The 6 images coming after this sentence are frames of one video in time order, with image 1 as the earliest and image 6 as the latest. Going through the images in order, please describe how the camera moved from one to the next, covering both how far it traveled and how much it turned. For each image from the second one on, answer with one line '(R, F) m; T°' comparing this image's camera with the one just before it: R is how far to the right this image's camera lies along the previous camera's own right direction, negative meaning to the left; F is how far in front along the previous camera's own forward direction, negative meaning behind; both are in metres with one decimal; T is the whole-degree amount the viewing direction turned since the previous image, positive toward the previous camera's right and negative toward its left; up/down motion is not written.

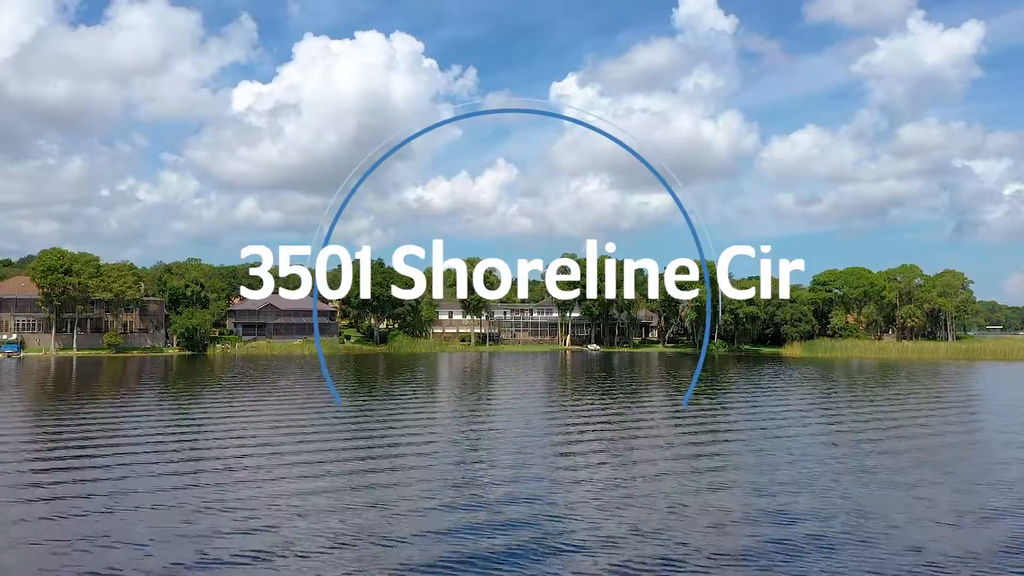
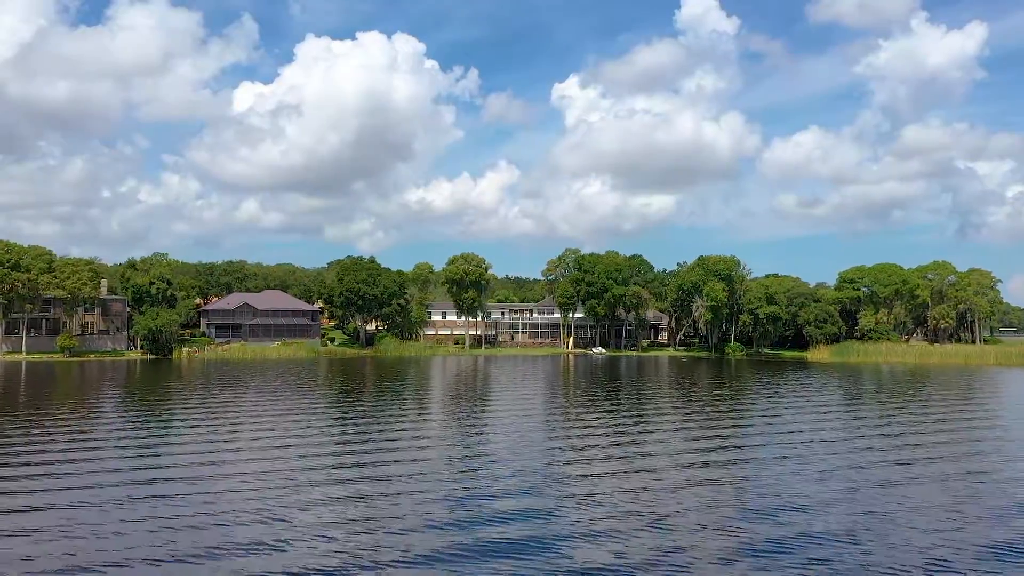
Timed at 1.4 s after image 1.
(+0.3, +6.0) m; 0°
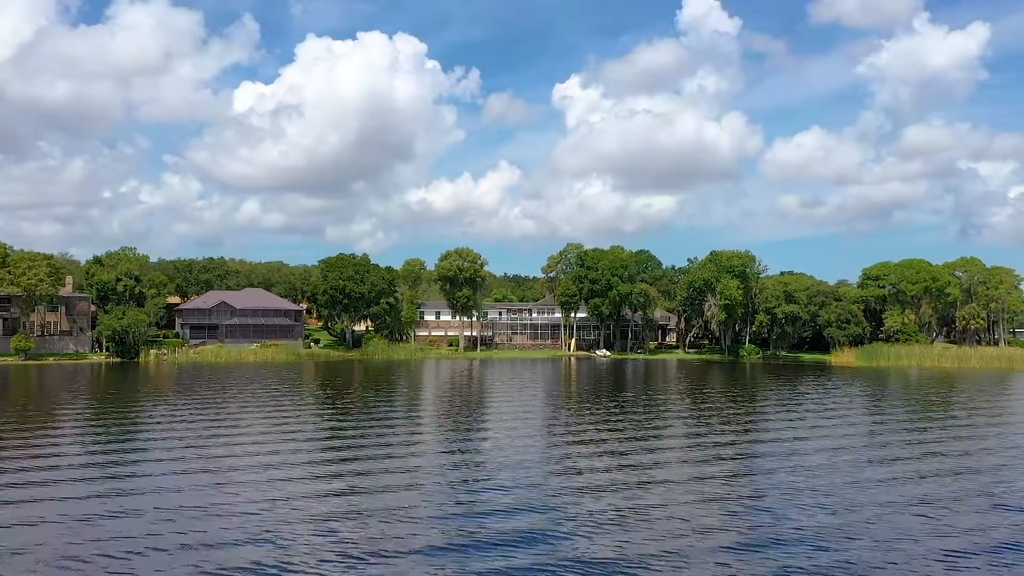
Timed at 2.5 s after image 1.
(+0.3, +4.7) m; 0°
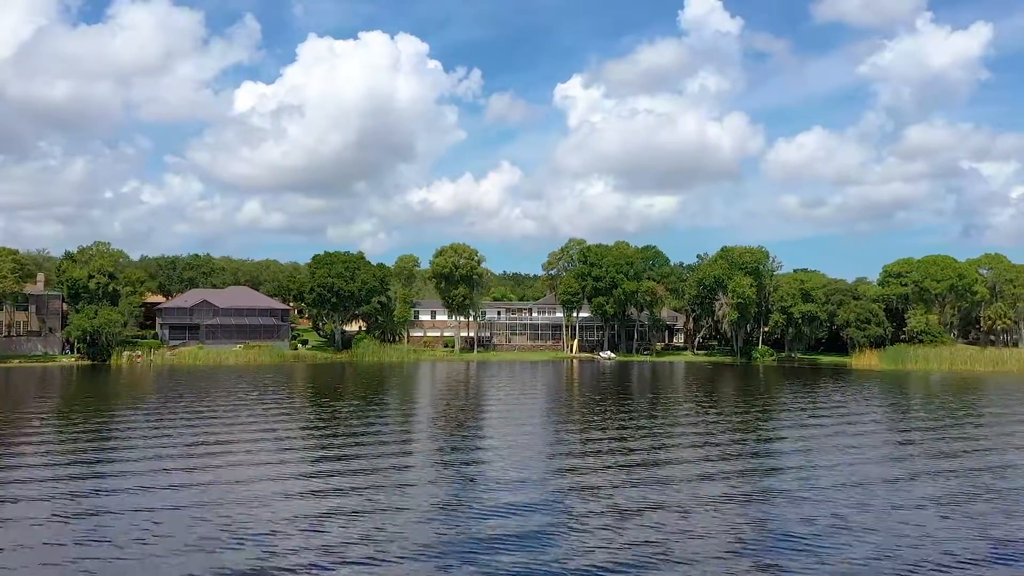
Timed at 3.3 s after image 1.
(+0.2, +3.5) m; 0°
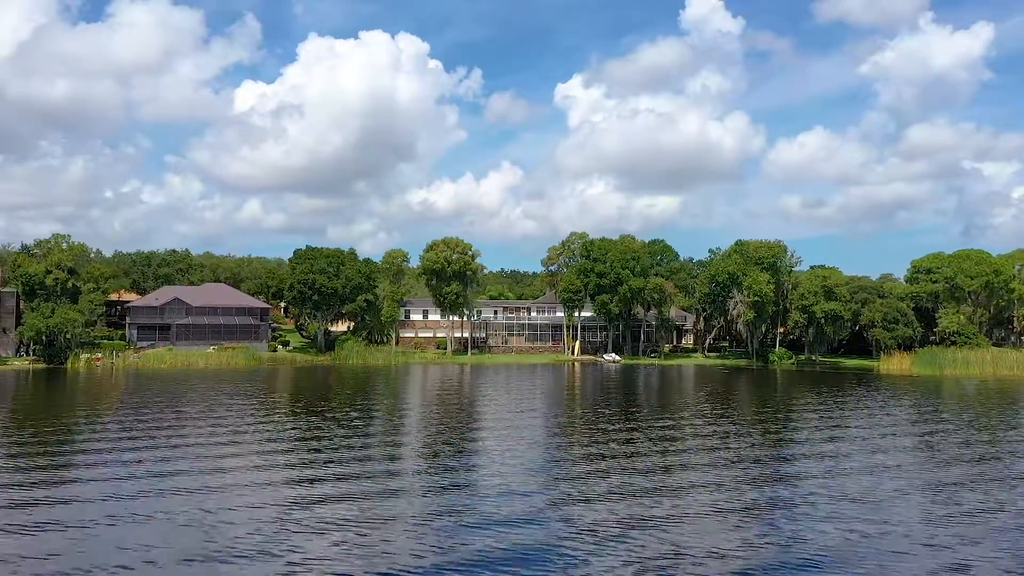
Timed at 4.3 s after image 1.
(+0.3, +4.4) m; 0°
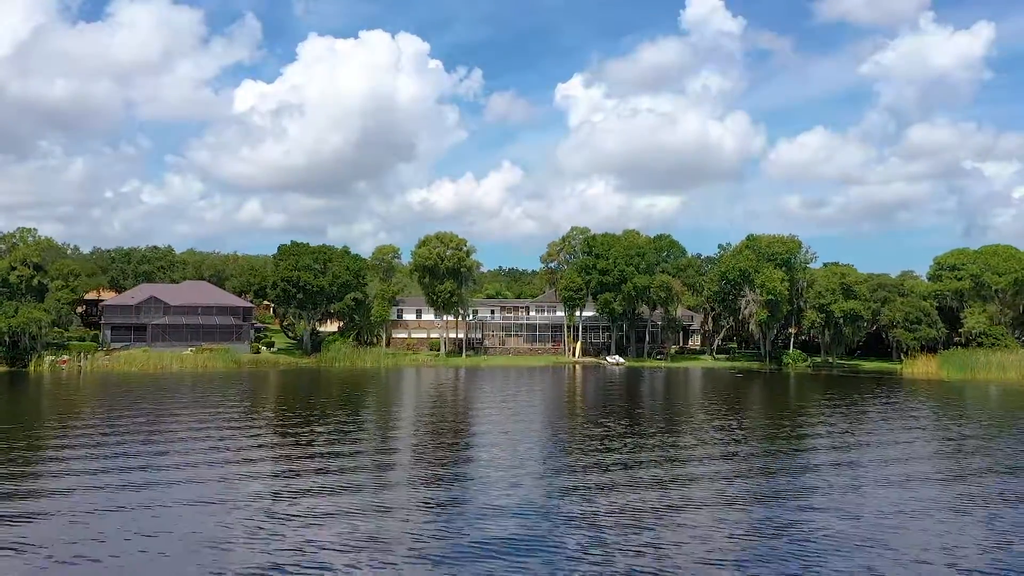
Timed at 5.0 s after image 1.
(+0.2, +3.2) m; 0°
